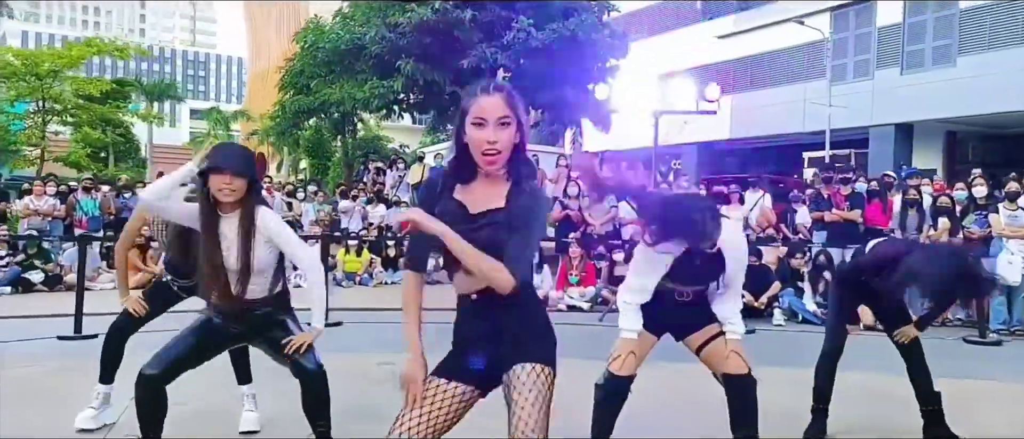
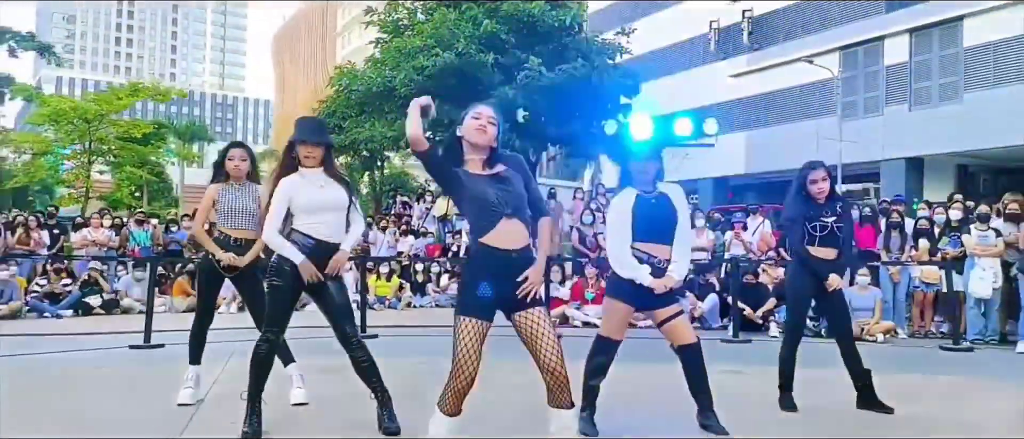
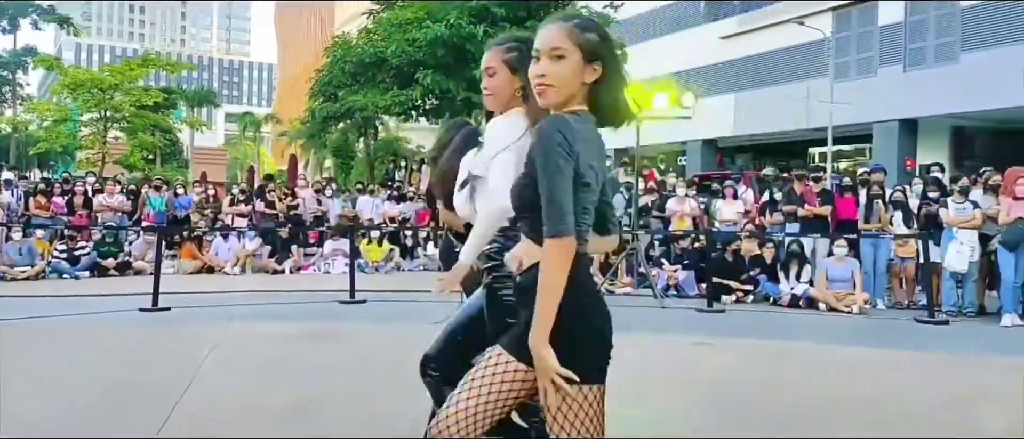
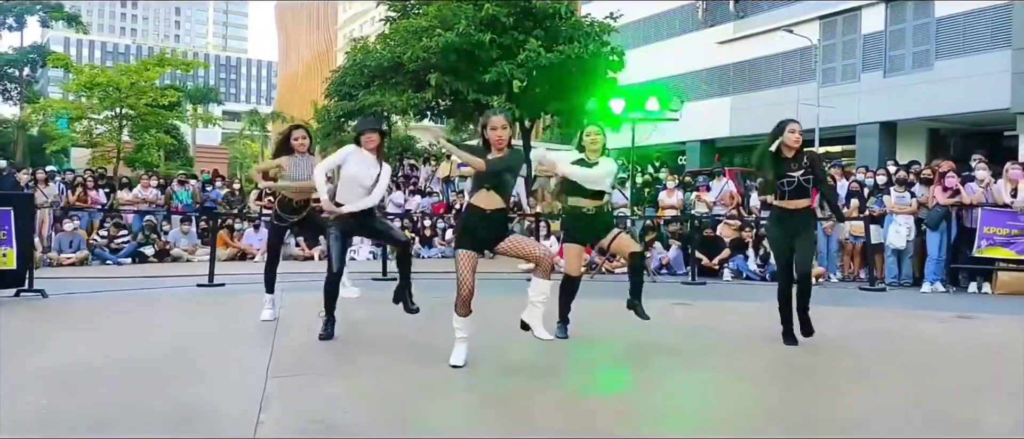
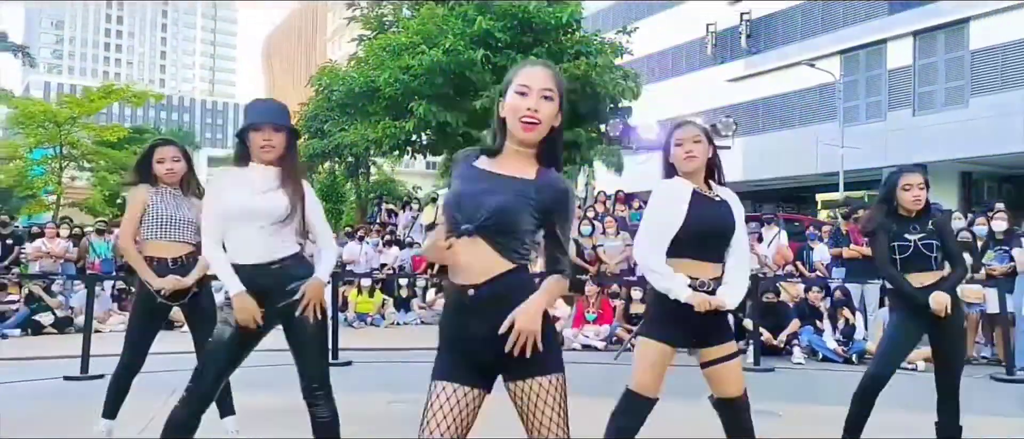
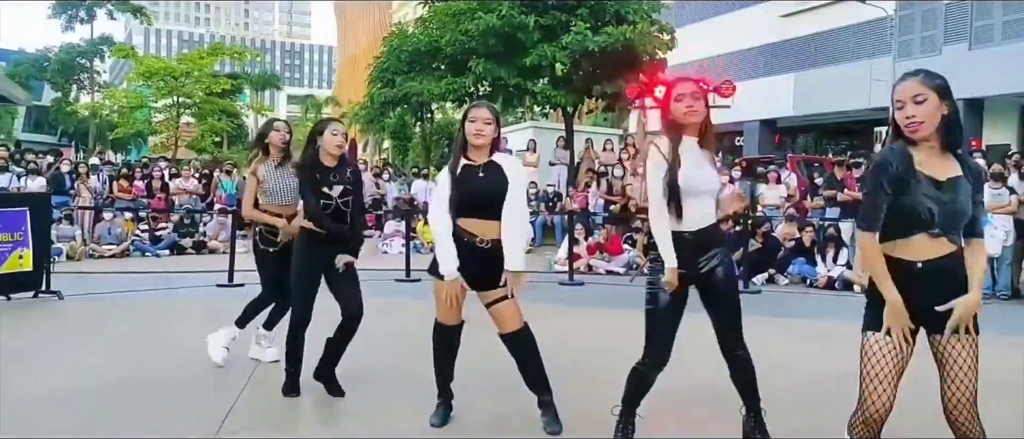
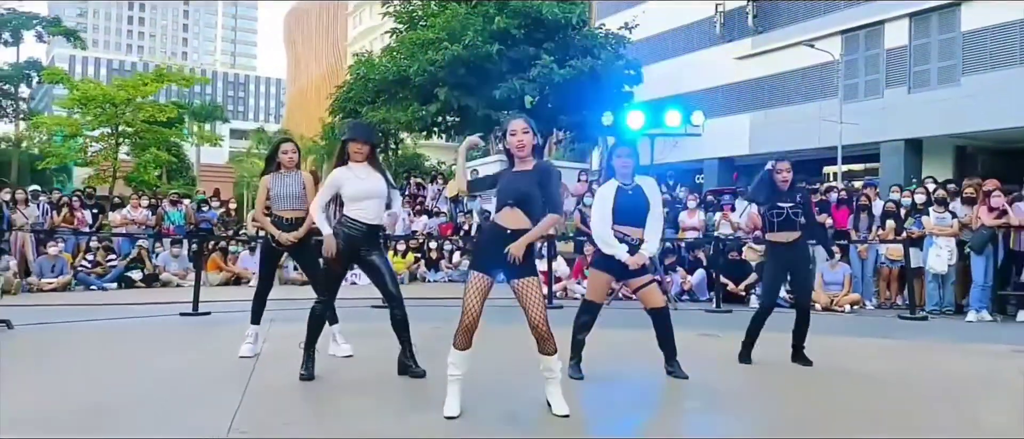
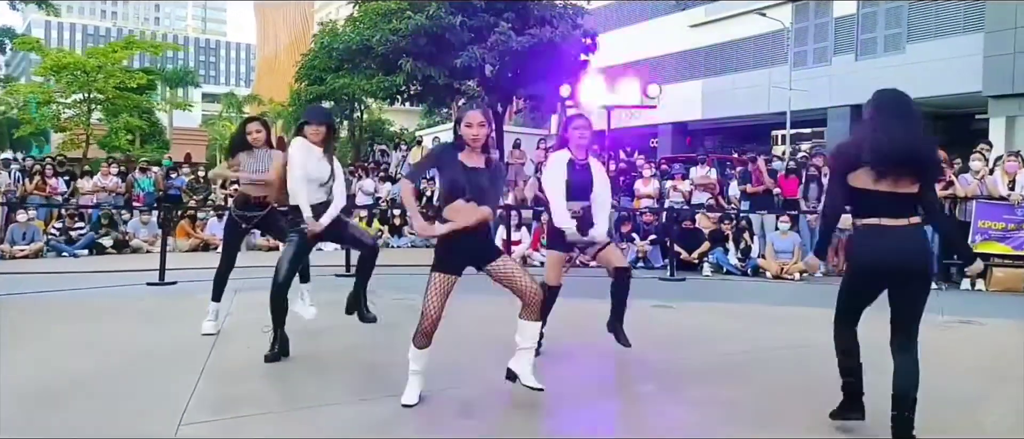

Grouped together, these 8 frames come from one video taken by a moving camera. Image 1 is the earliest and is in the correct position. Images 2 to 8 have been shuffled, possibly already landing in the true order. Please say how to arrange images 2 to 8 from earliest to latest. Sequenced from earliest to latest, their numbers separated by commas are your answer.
5, 2, 7, 4, 8, 6, 3
